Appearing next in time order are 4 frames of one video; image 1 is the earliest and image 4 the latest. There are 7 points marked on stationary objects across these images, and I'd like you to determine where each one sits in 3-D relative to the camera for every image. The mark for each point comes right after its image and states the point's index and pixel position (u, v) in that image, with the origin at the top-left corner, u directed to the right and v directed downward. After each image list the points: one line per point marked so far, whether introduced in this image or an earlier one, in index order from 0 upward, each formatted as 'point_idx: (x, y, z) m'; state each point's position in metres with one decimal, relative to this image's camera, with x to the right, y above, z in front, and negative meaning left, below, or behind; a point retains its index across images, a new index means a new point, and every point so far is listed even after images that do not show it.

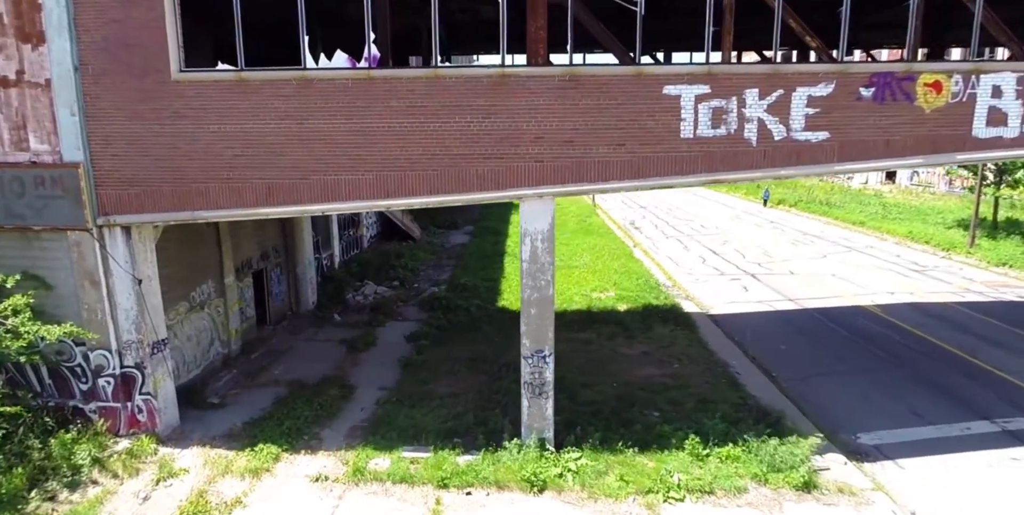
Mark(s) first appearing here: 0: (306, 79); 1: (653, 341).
0: (-3.2, +2.8, +10.7) m
1: (+3.7, -2.2, +17.3) m
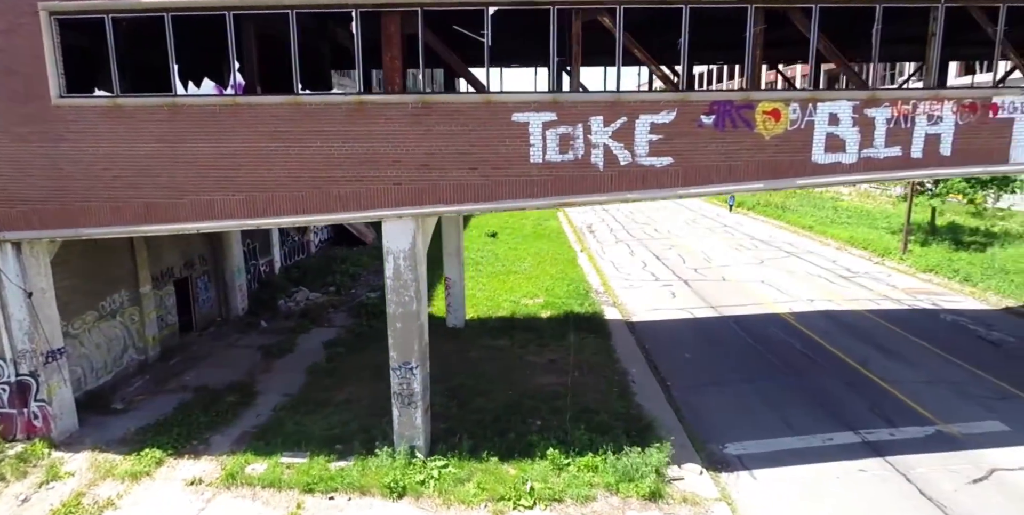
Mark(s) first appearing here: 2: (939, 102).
0: (-5.6, +2.5, +11.3) m
1: (+1.4, -2.5, +17.9) m
2: (+7.2, +2.6, +11.5) m
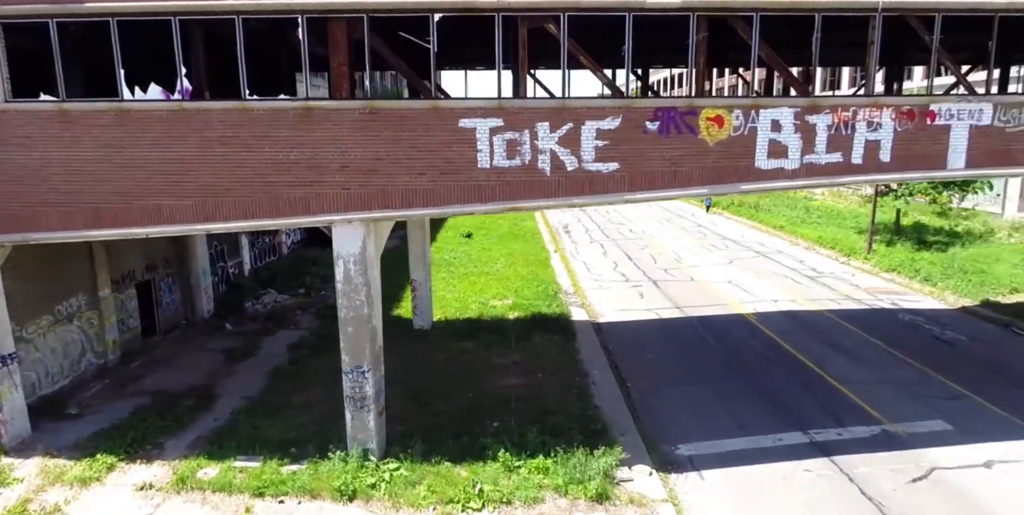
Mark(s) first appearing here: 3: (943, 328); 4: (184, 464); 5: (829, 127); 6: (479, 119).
0: (-6.5, +2.4, +11.3) m
1: (+0.4, -2.5, +18.0) m
2: (+6.3, +2.5, +11.7) m
3: (+12.4, -2.0, +19.6) m
4: (-6.0, -3.8, +12.5) m
5: (+5.4, +2.2, +11.7) m
6: (-0.6, +2.3, +11.3) m
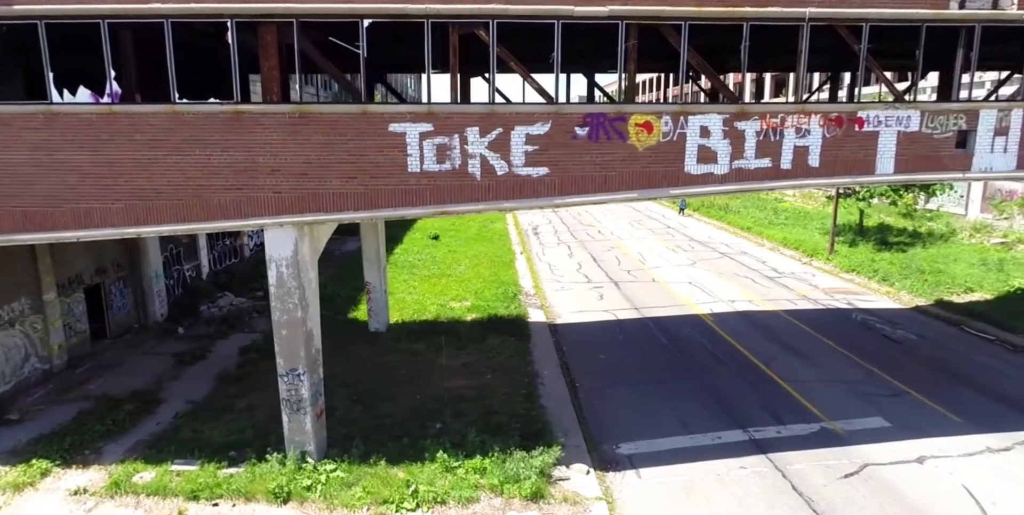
0: (-7.6, +2.4, +11.3) m
1: (-0.9, -2.6, +18.1) m
2: (+5.1, +2.5, +11.9) m
3: (+11.1, -2.0, +19.8) m
4: (-7.2, -3.9, +12.5) m
5: (+4.2, +2.2, +11.8) m
6: (-1.7, +2.2, +11.3) m
